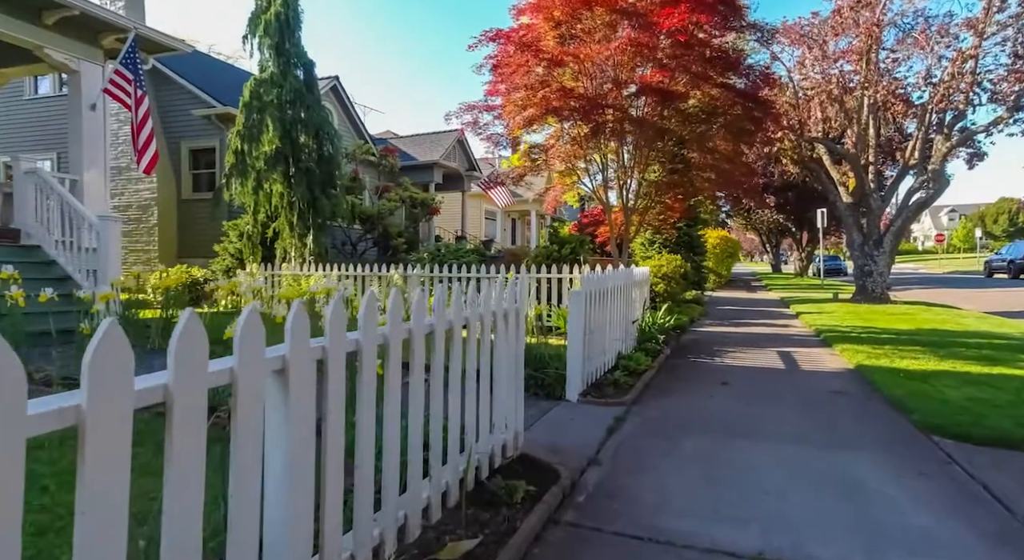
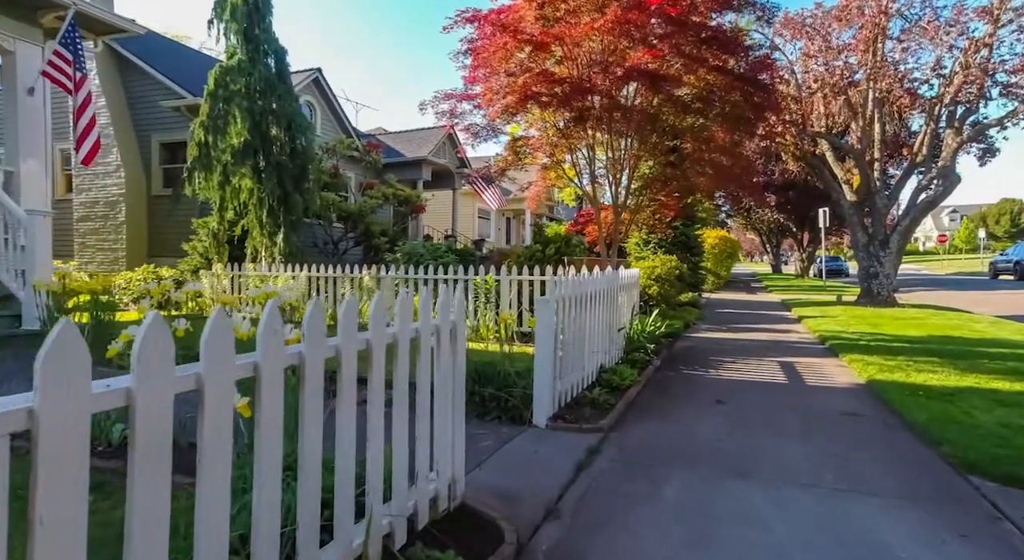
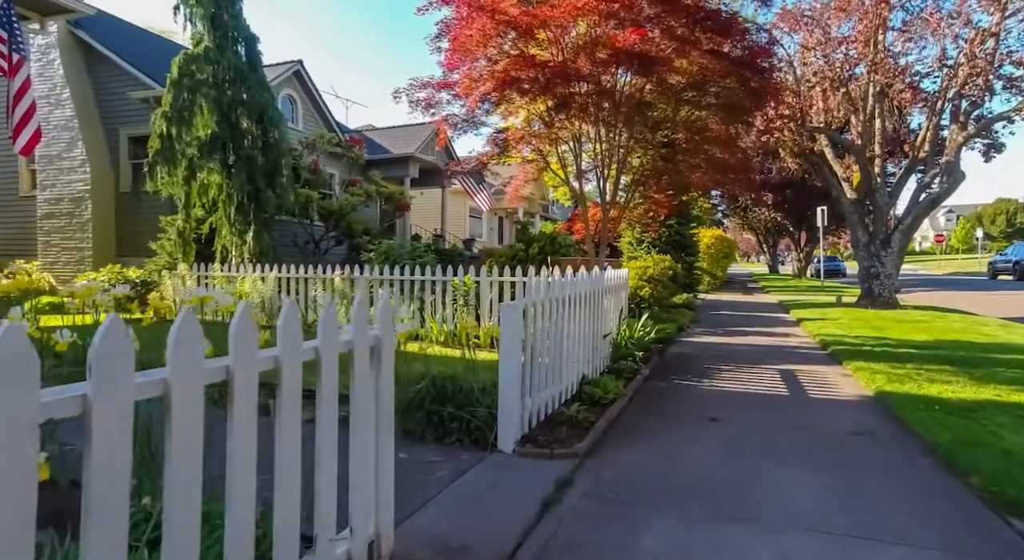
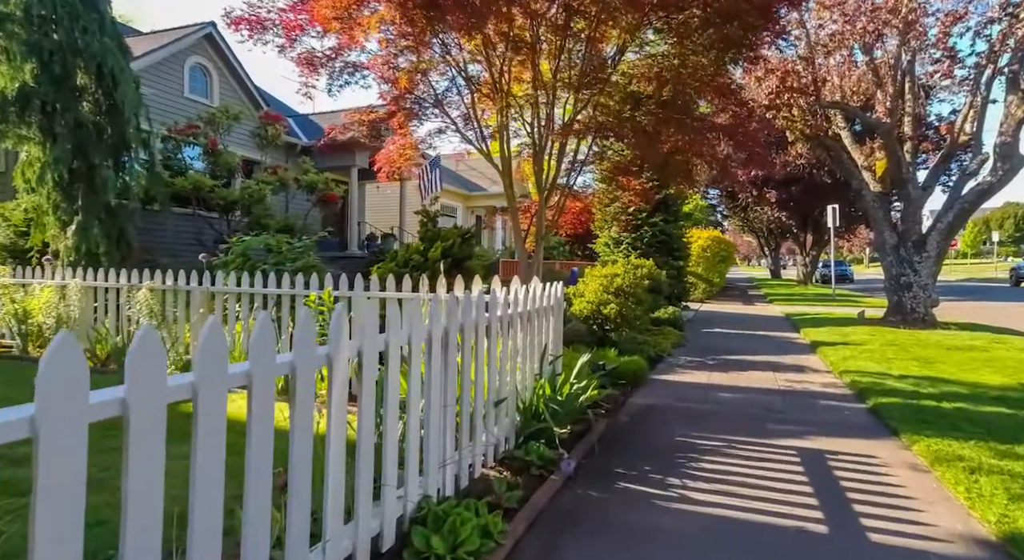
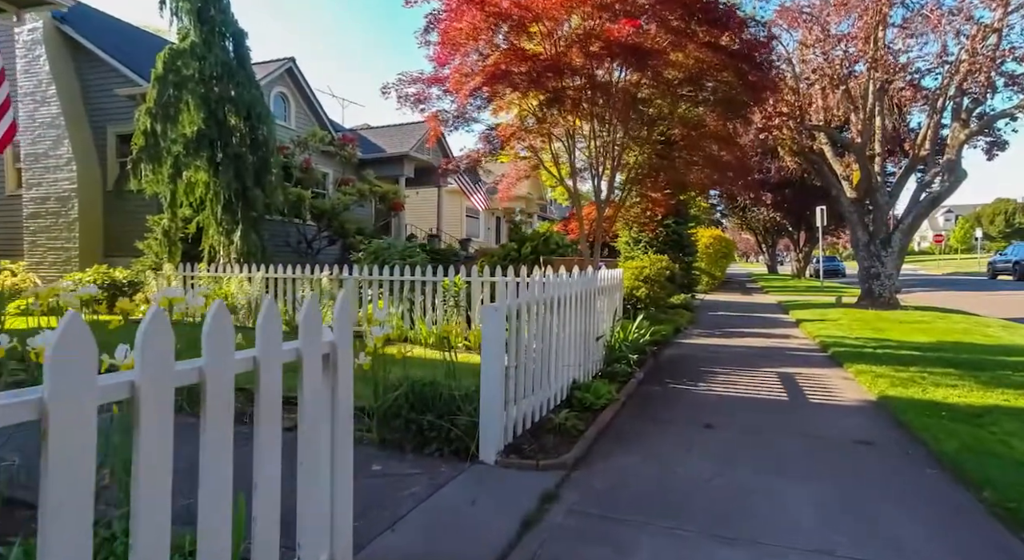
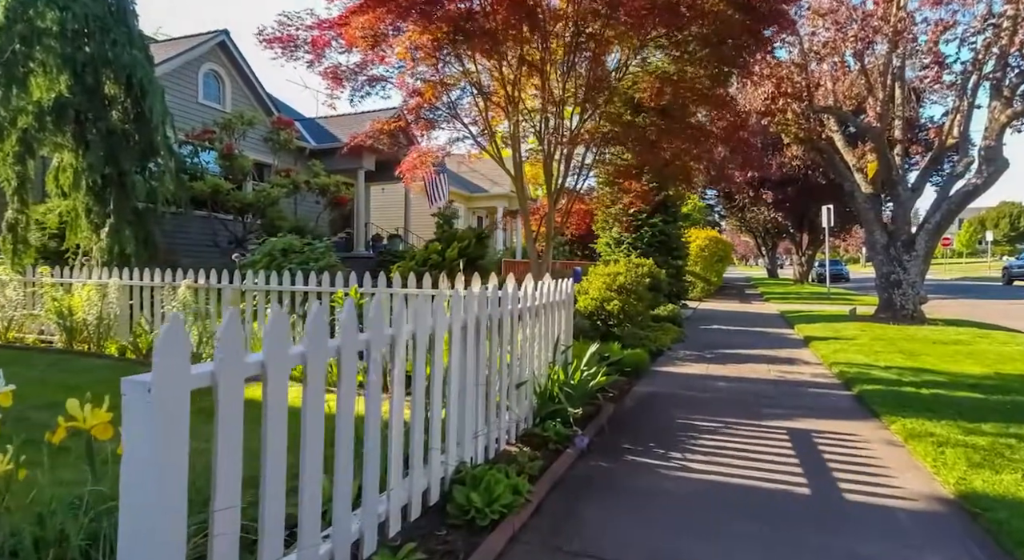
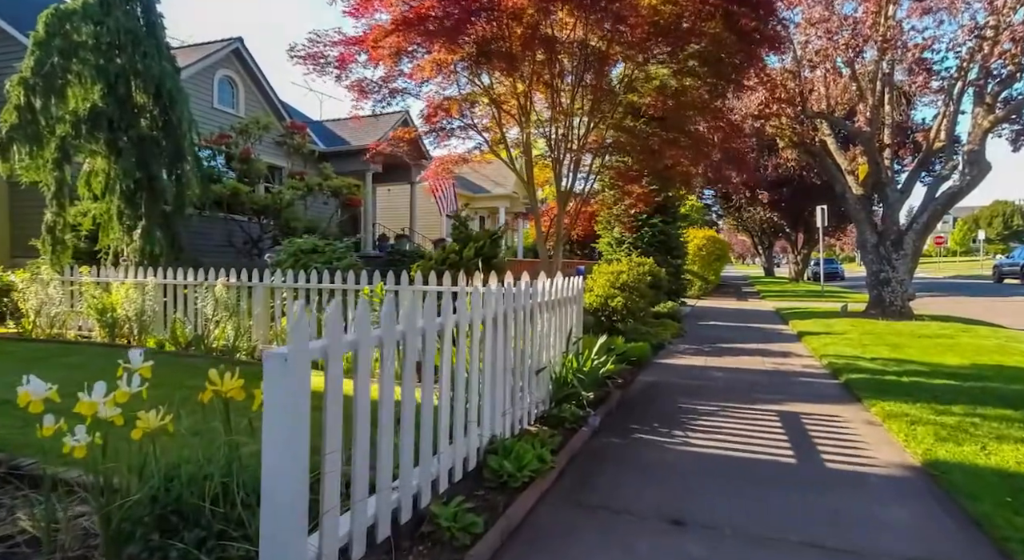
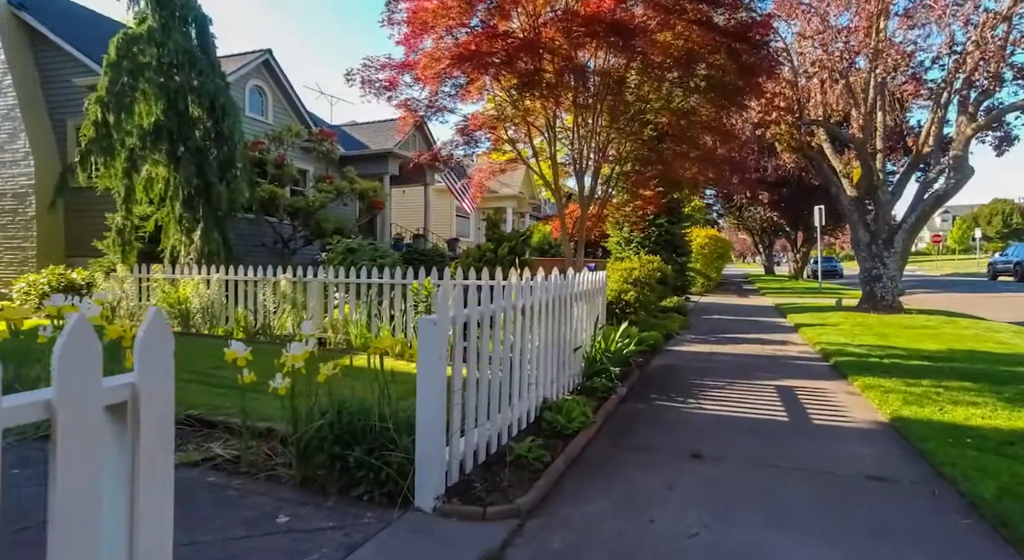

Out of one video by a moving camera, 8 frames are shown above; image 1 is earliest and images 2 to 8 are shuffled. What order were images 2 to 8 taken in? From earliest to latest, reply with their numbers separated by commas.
2, 3, 5, 8, 7, 6, 4
